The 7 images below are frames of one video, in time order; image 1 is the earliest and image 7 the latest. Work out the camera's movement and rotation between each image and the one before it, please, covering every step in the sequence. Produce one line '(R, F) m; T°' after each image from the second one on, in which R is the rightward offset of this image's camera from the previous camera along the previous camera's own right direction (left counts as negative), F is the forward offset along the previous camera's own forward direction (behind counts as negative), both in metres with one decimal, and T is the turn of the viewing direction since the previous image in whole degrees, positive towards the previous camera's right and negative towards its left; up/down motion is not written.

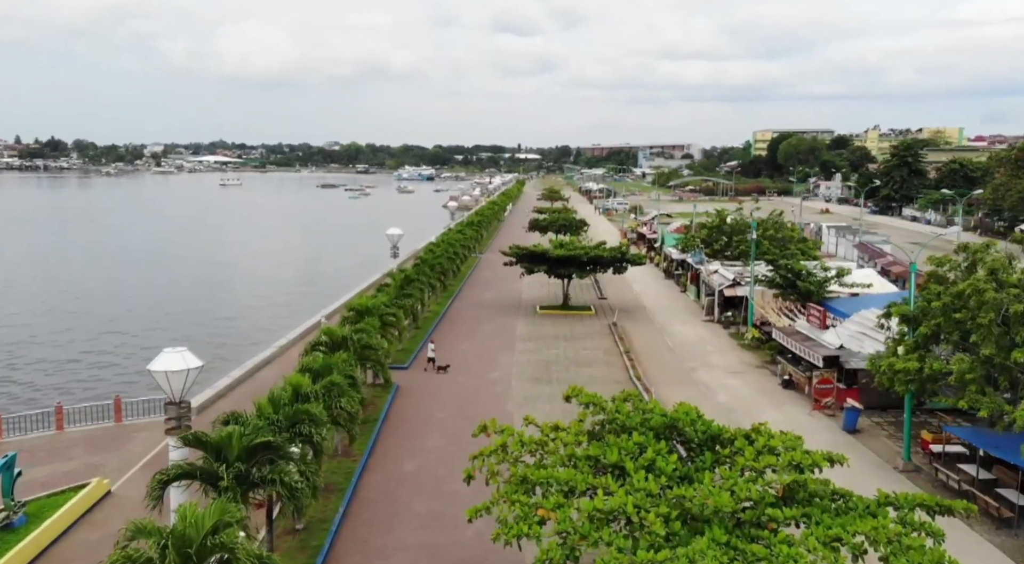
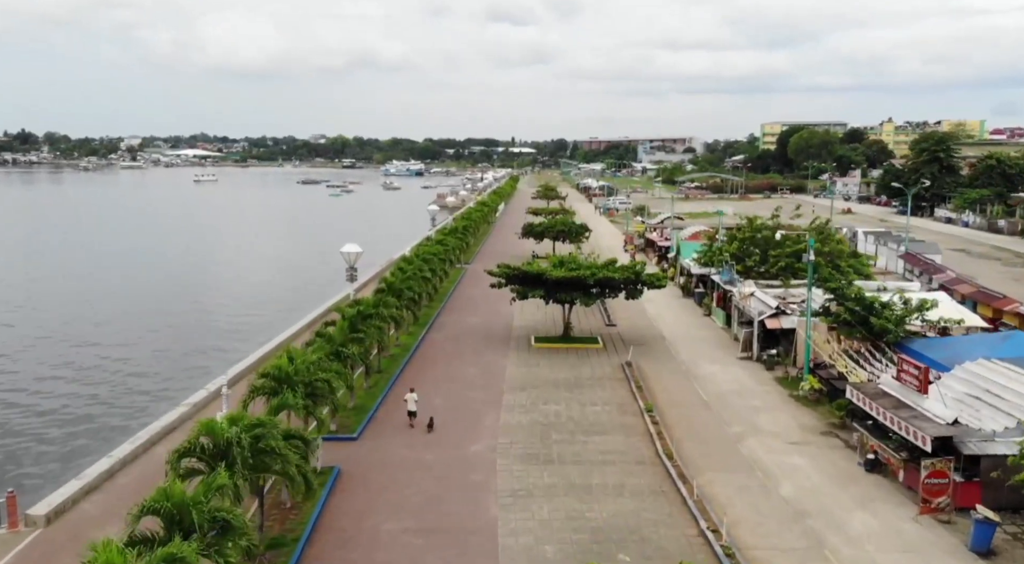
(+0.2, +6.6) m; 0°
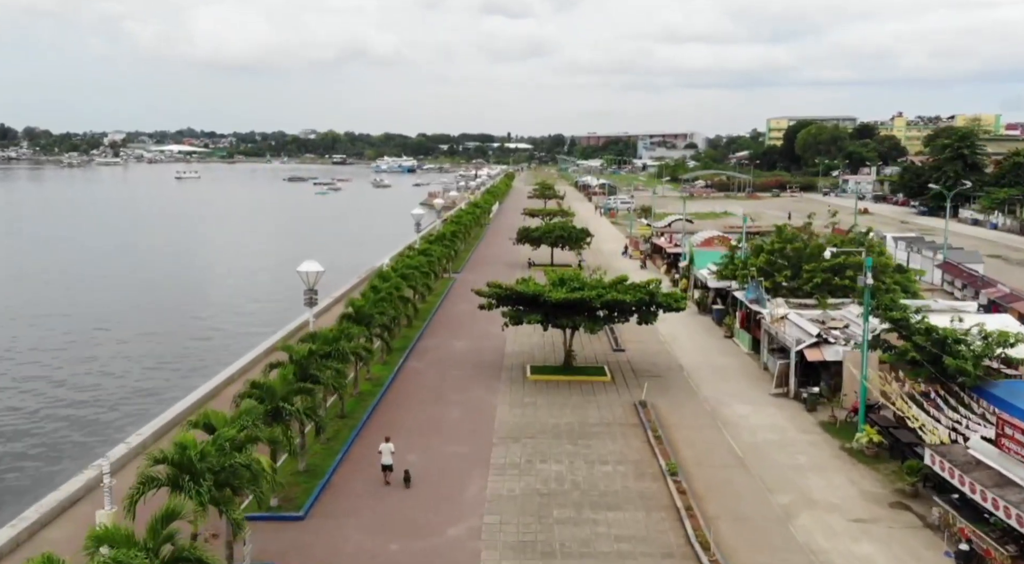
(+0.1, +4.2) m; 0°
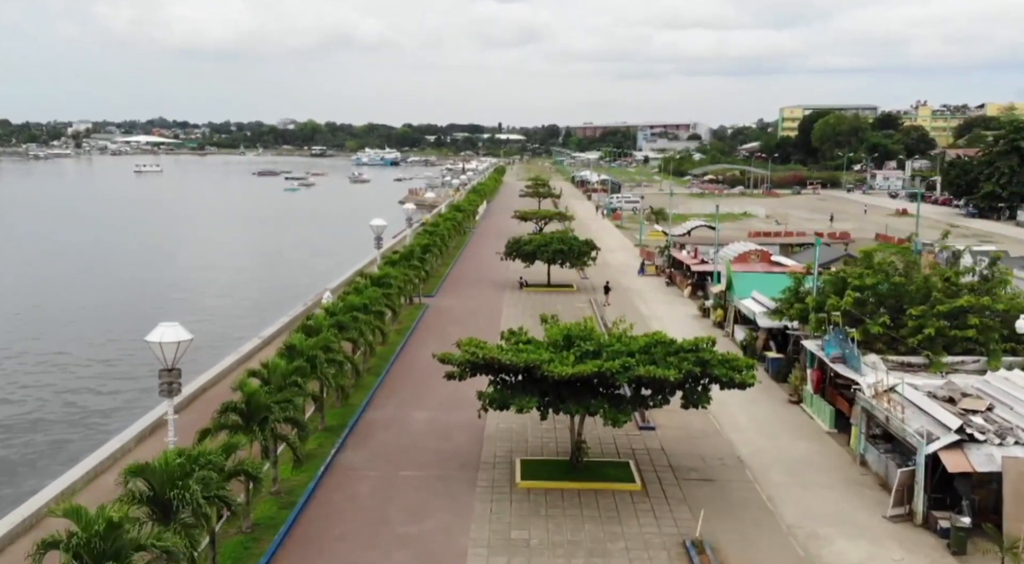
(+0.2, +7.8) m; 0°
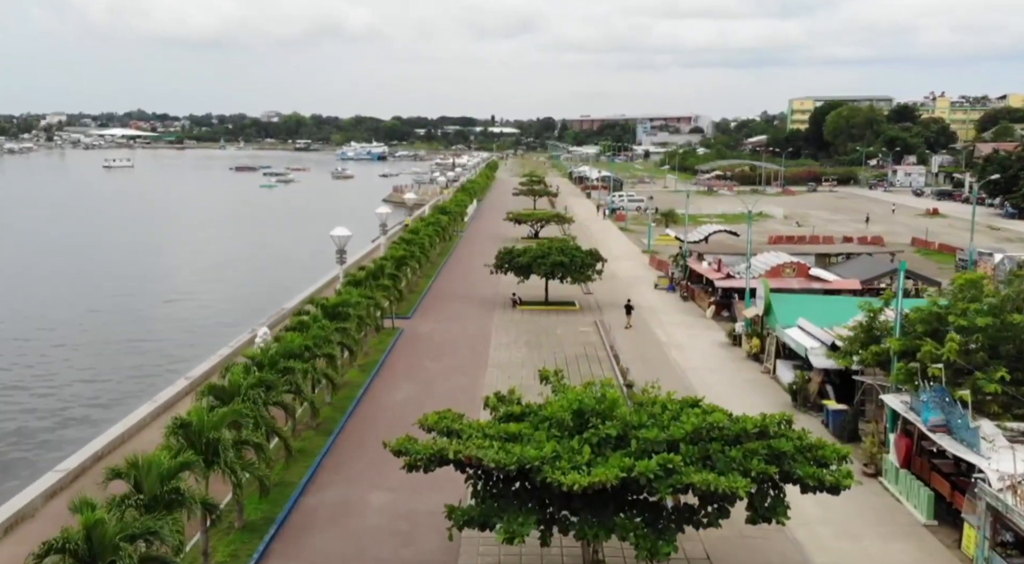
(+0.1, +4.9) m; 0°
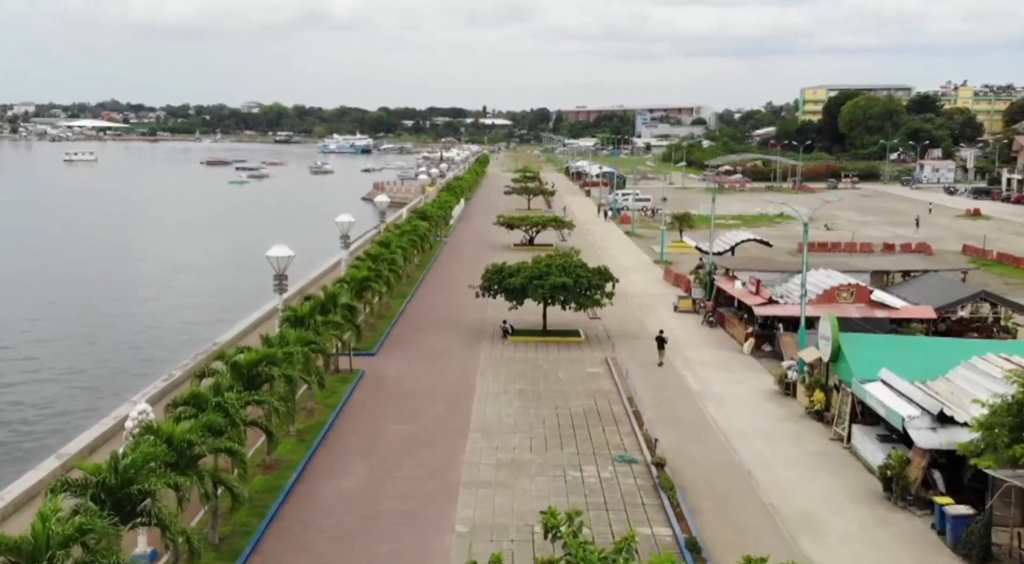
(+0.1, +5.3) m; 0°
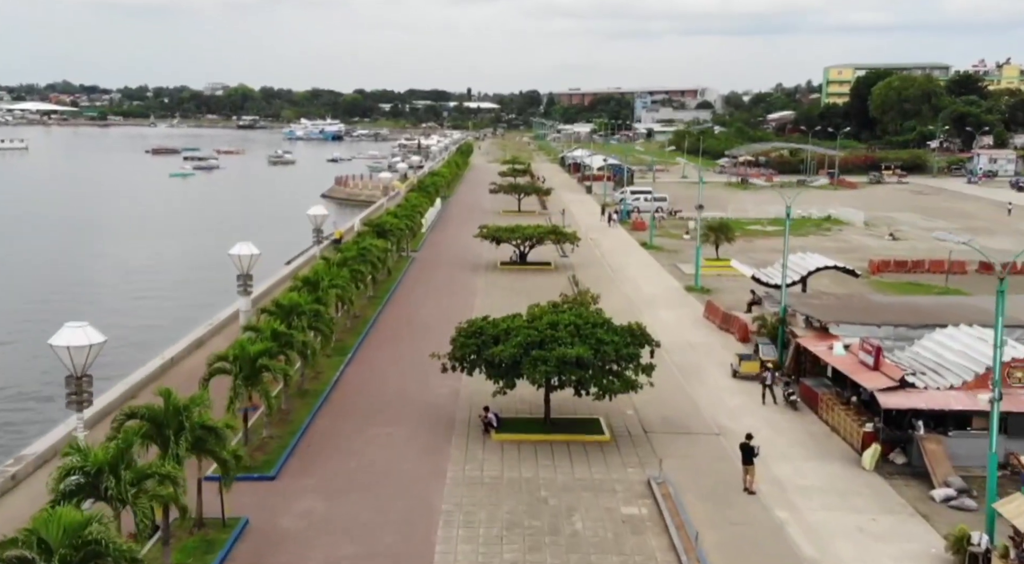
(0.0, +8.2) m; +1°
